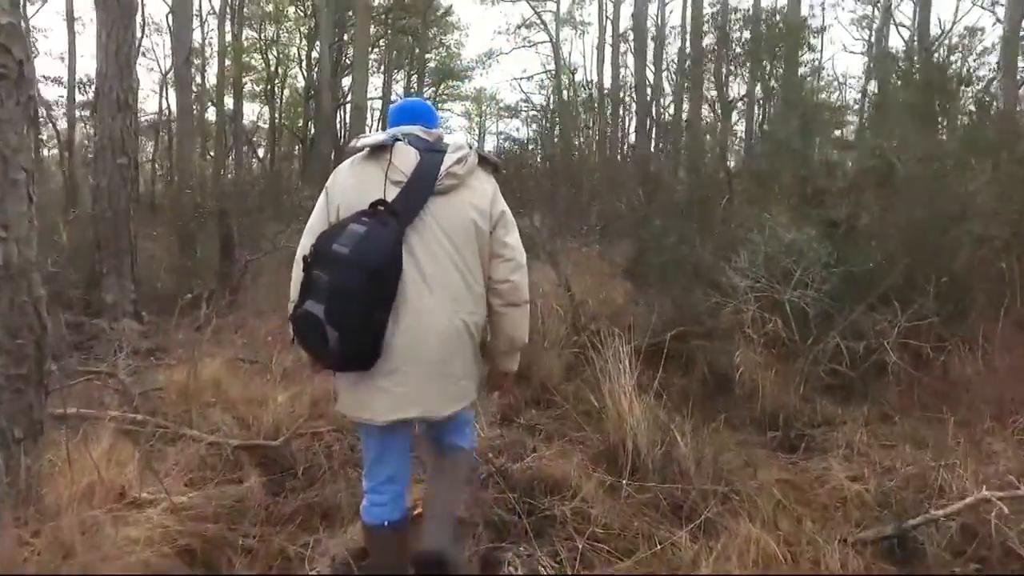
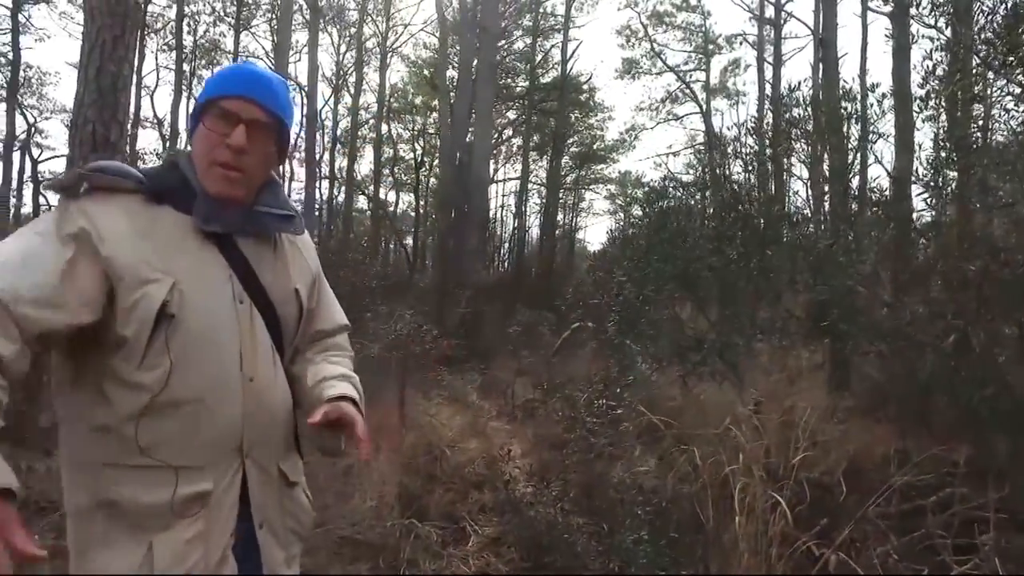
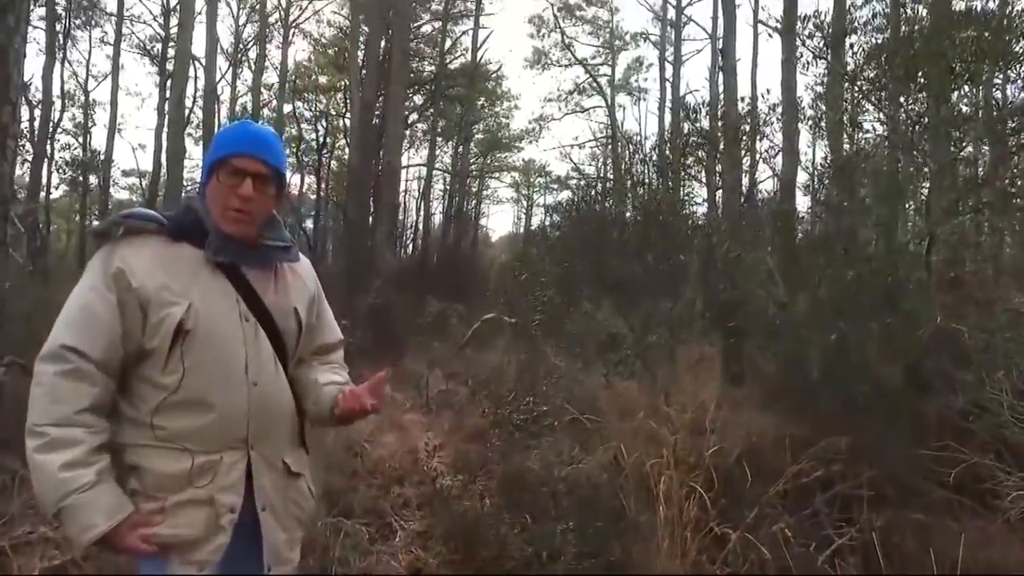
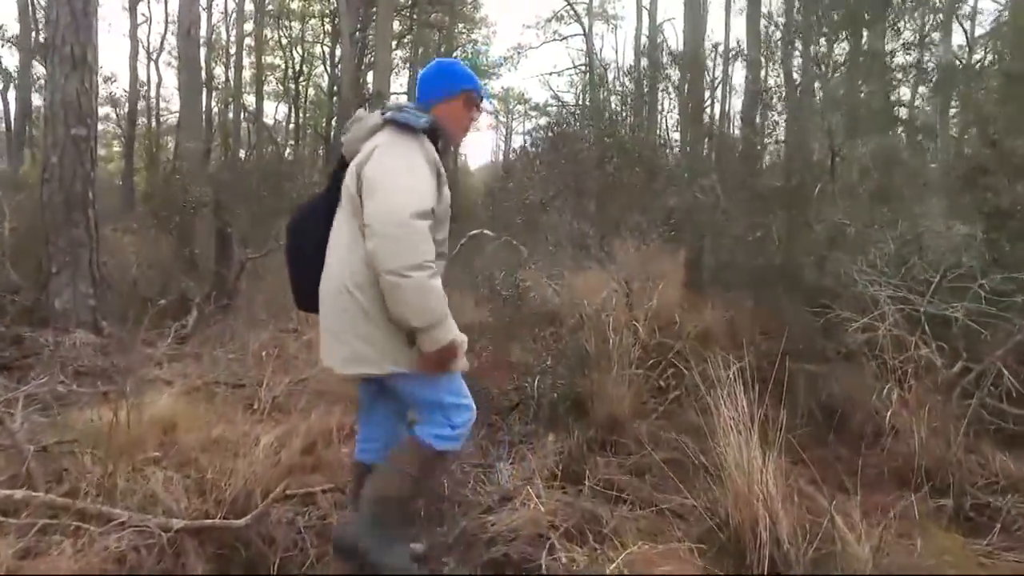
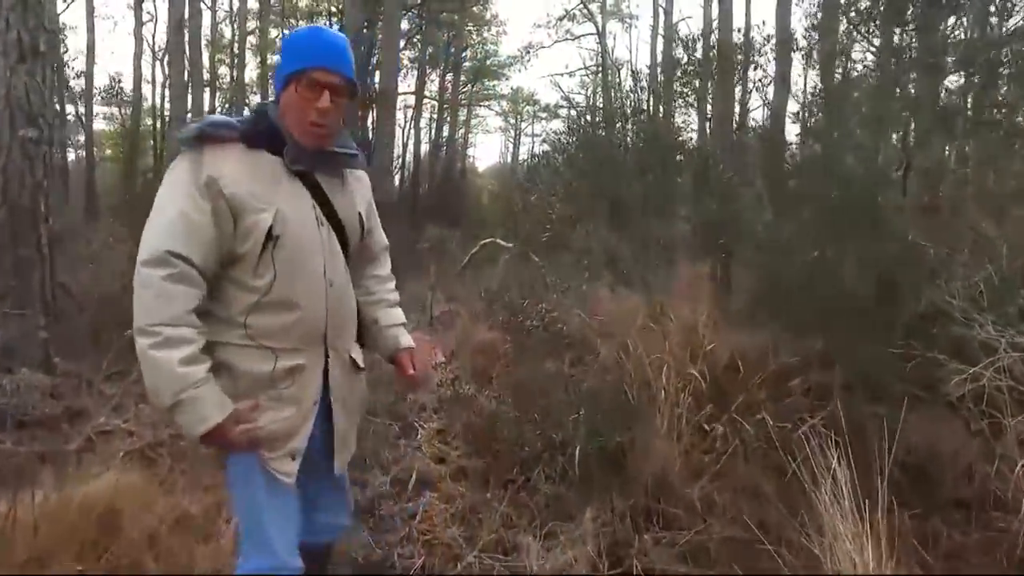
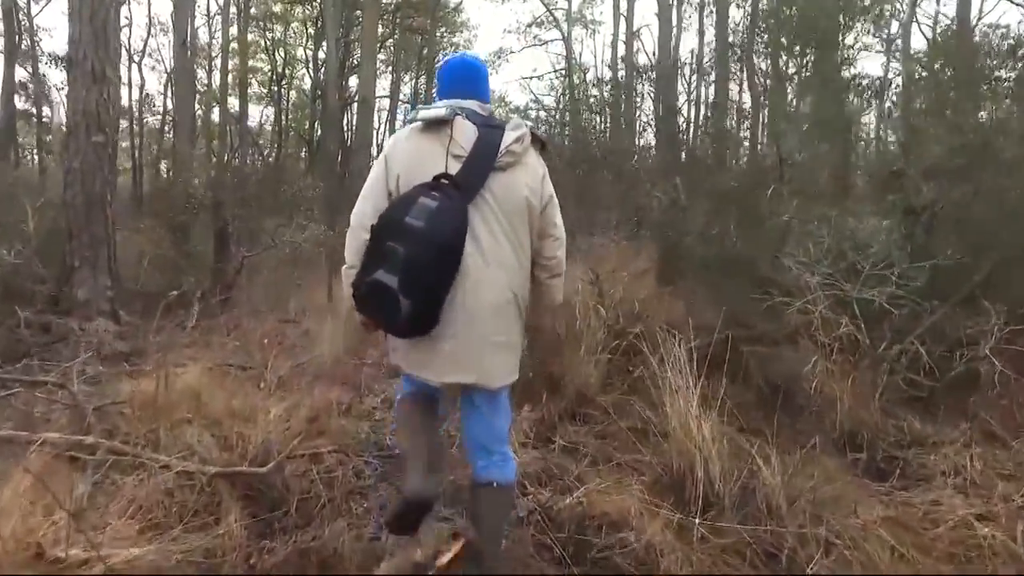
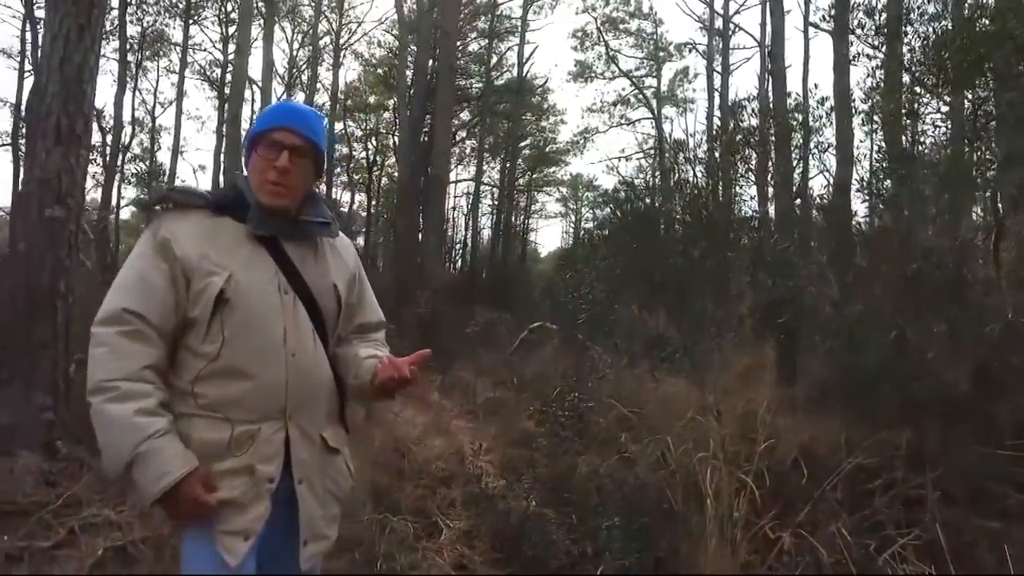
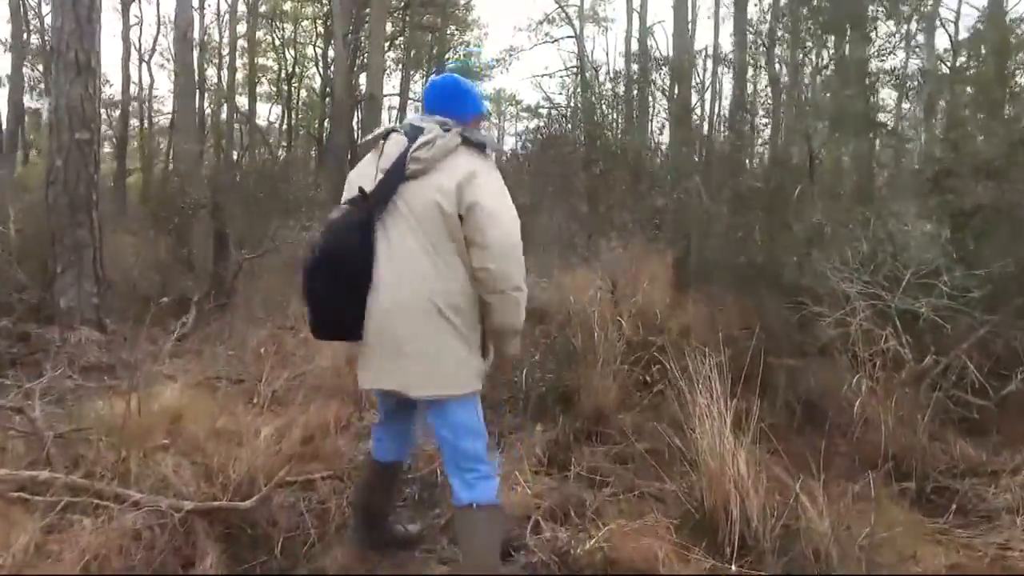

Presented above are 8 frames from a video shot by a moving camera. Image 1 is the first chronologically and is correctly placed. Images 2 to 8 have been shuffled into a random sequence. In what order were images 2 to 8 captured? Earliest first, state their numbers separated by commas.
6, 8, 4, 5, 3, 7, 2
